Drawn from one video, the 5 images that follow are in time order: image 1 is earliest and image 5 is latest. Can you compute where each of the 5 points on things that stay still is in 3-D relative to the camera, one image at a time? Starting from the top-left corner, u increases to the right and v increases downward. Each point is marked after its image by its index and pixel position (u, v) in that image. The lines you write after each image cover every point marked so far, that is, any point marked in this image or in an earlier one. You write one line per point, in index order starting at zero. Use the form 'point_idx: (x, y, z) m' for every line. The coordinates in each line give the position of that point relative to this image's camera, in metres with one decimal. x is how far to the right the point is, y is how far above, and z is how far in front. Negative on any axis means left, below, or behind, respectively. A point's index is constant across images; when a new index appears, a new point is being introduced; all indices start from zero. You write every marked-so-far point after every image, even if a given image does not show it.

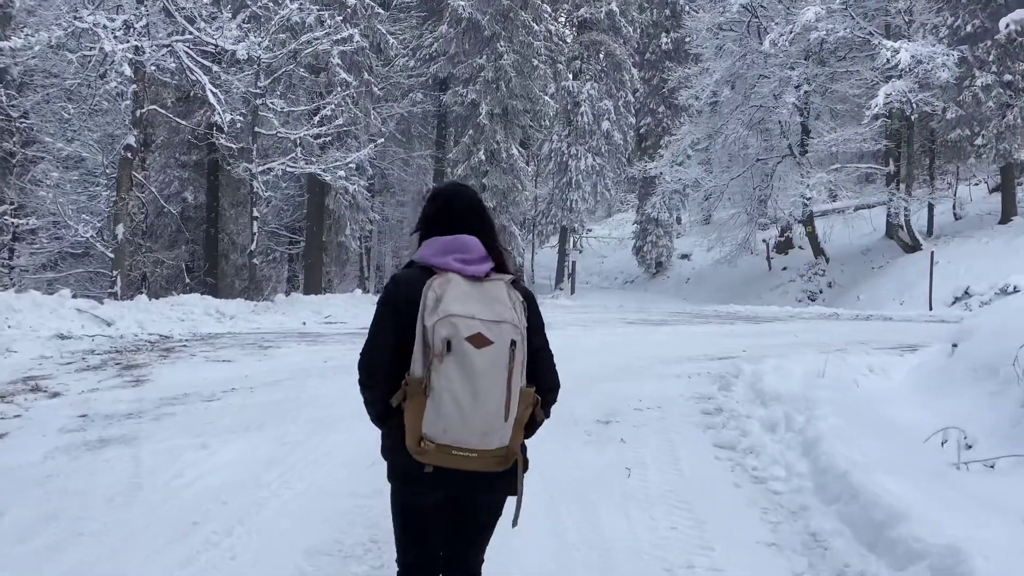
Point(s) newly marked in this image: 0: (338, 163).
0: (-3.7, +2.7, +17.7) m
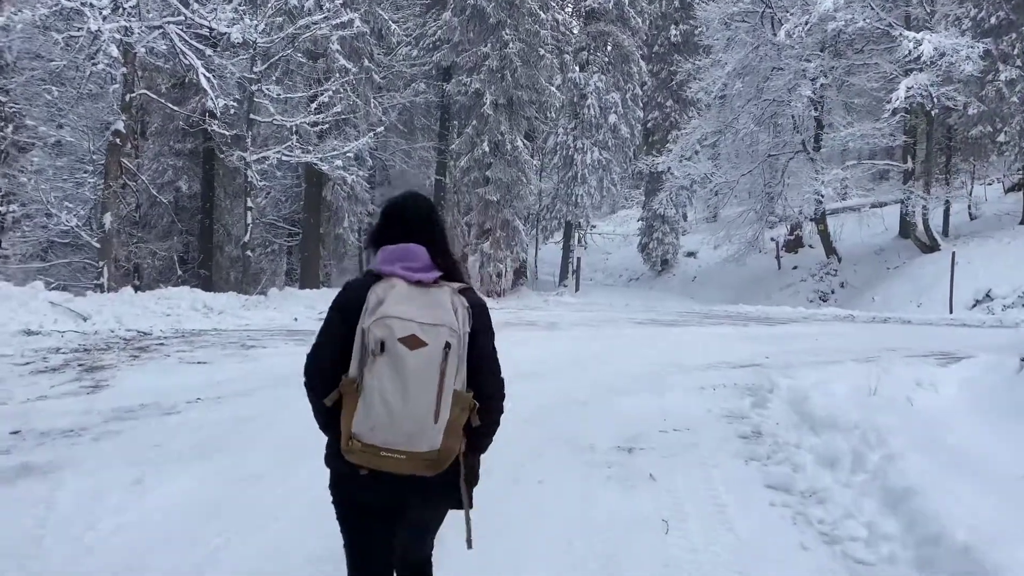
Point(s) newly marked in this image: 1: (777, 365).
0: (-3.6, +2.8, +17.1) m
1: (+2.3, -0.7, +7.1) m
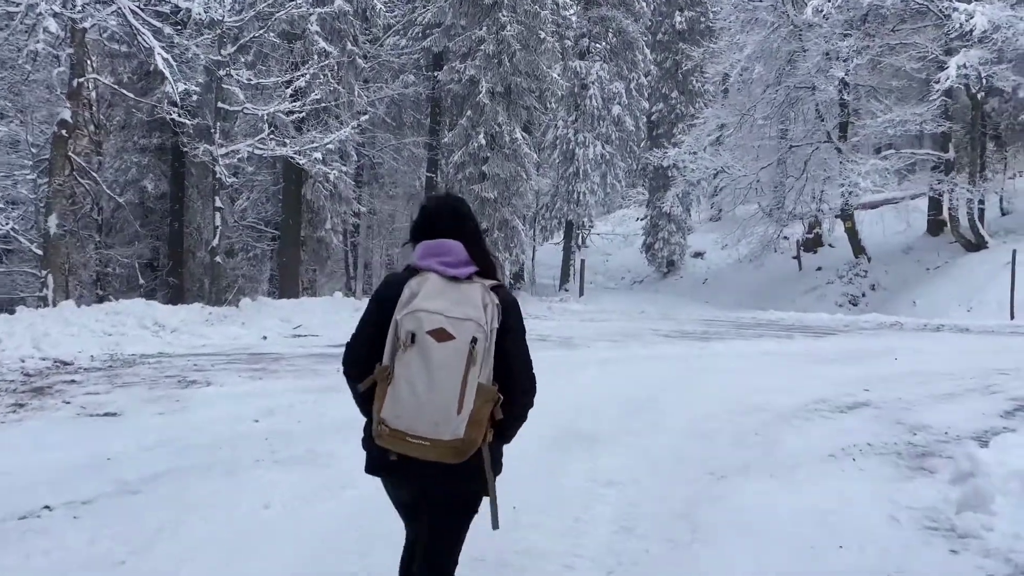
0: (-3.6, +2.7, +15.2) m
1: (+2.4, -0.8, +5.3) m
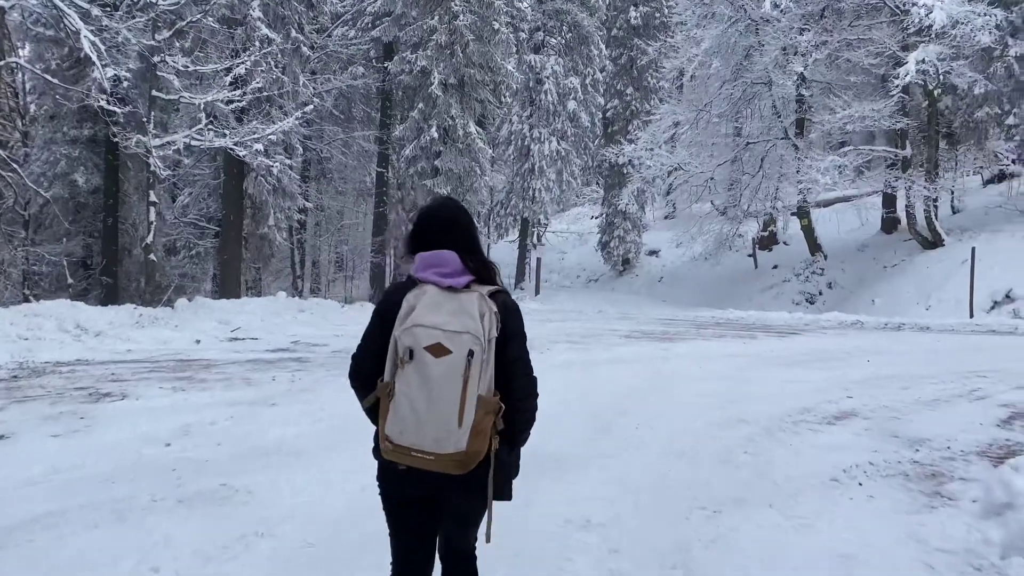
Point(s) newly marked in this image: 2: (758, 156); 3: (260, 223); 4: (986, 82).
0: (-4.4, +2.7, +14.4) m
1: (+2.2, -0.8, +4.9) m
2: (+5.4, +2.9, +18.3) m
3: (-5.3, +1.4, +17.5) m
4: (+8.9, +3.9, +15.6) m
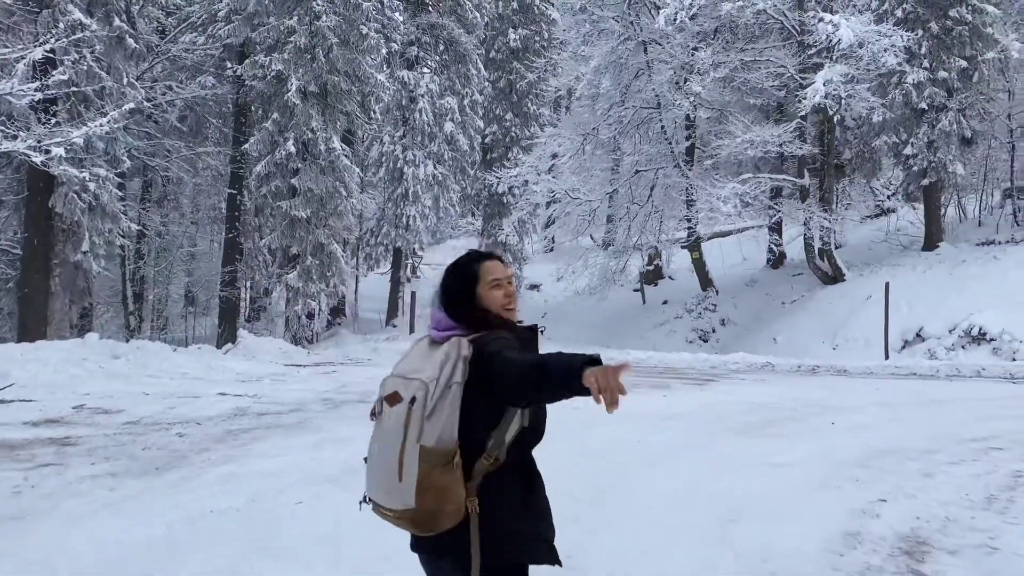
0: (-6.3, +2.1, +11.7) m
1: (+1.7, -1.0, +3.1) m
2: (+2.9, +2.2, +17.0) m
3: (-7.7, +0.7, +14.5) m
4: (+6.7, +3.2, +14.9) m
